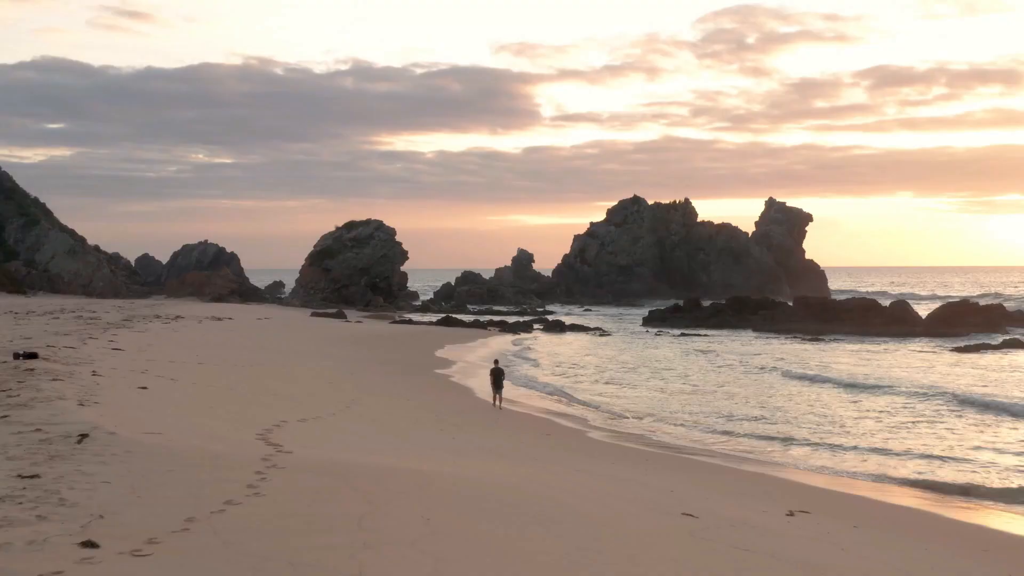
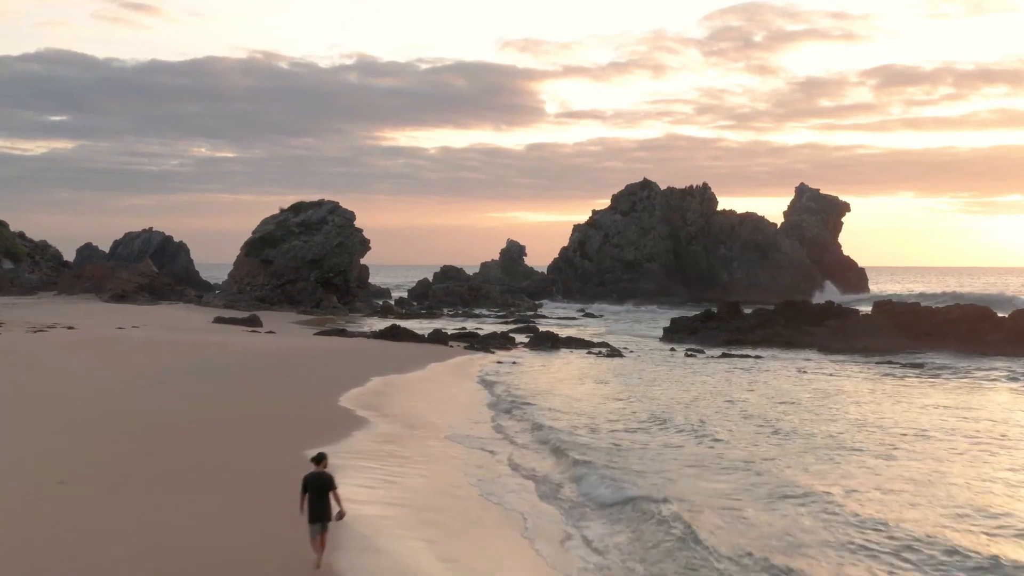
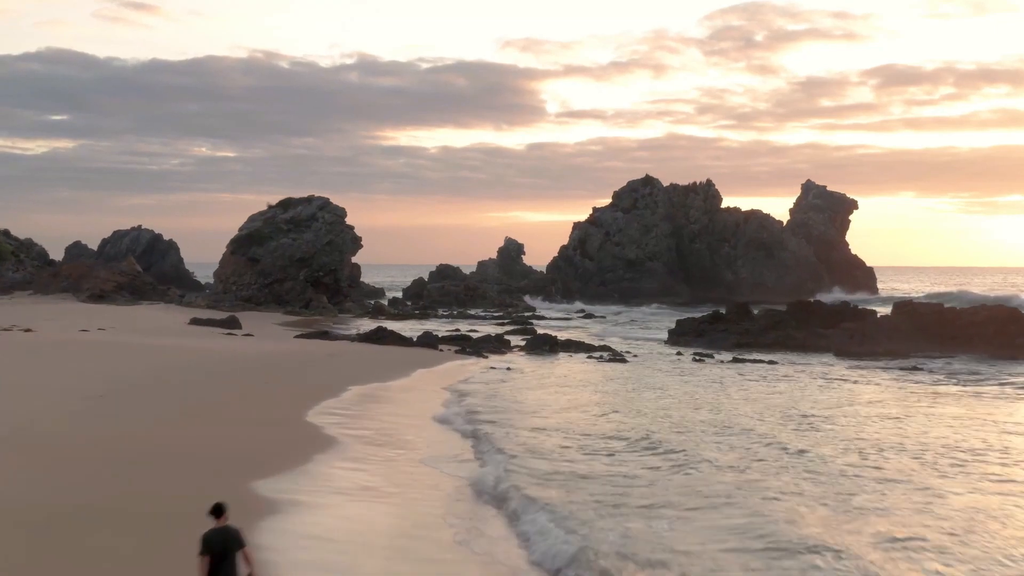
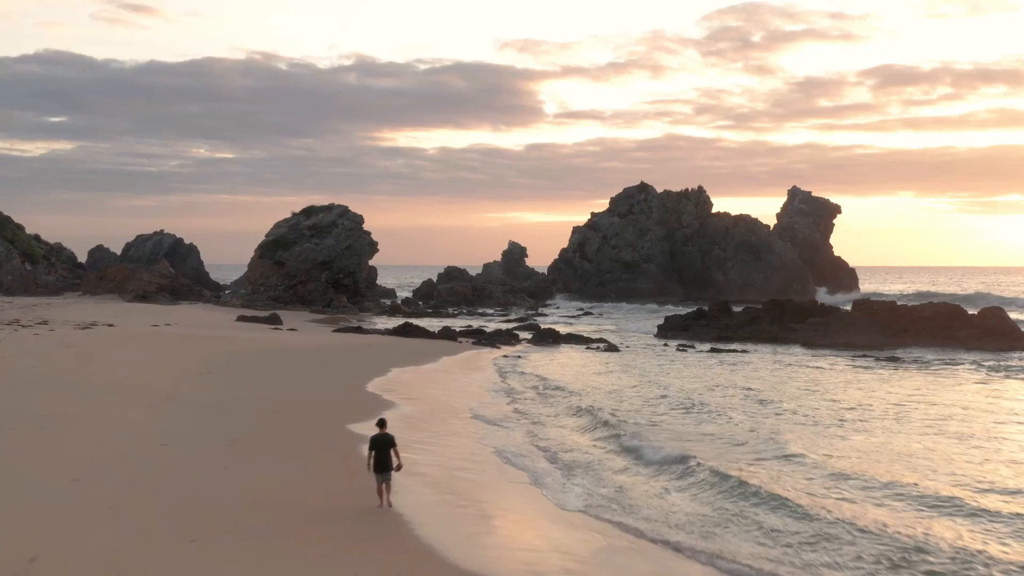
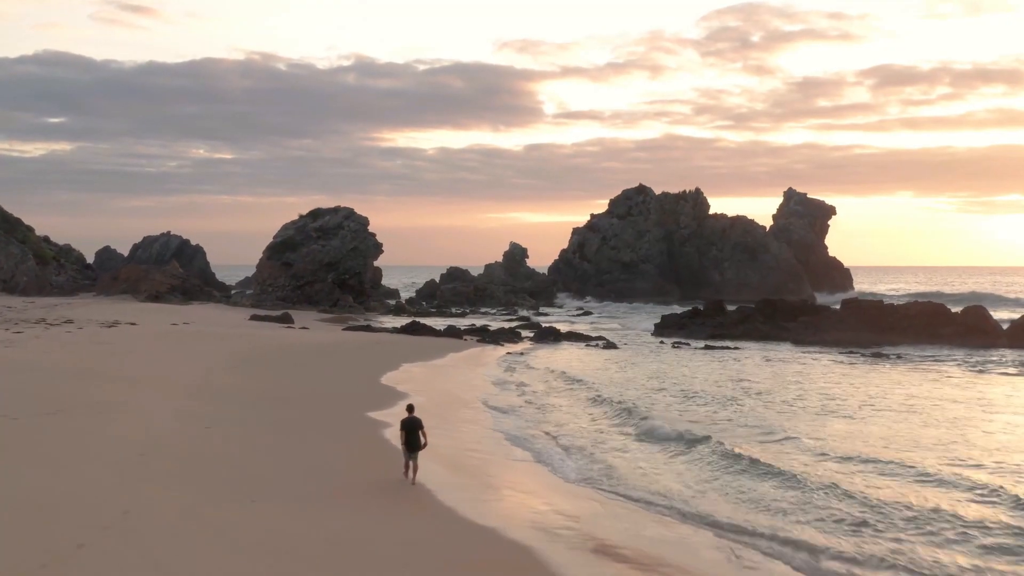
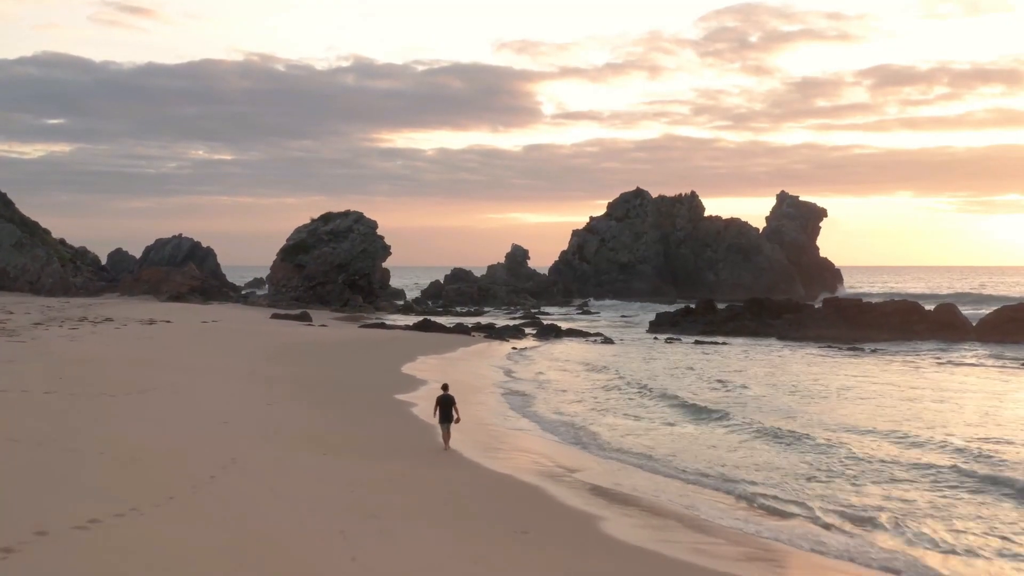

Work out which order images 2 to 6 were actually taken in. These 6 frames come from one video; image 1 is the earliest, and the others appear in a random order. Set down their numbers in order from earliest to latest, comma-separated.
6, 5, 4, 2, 3
